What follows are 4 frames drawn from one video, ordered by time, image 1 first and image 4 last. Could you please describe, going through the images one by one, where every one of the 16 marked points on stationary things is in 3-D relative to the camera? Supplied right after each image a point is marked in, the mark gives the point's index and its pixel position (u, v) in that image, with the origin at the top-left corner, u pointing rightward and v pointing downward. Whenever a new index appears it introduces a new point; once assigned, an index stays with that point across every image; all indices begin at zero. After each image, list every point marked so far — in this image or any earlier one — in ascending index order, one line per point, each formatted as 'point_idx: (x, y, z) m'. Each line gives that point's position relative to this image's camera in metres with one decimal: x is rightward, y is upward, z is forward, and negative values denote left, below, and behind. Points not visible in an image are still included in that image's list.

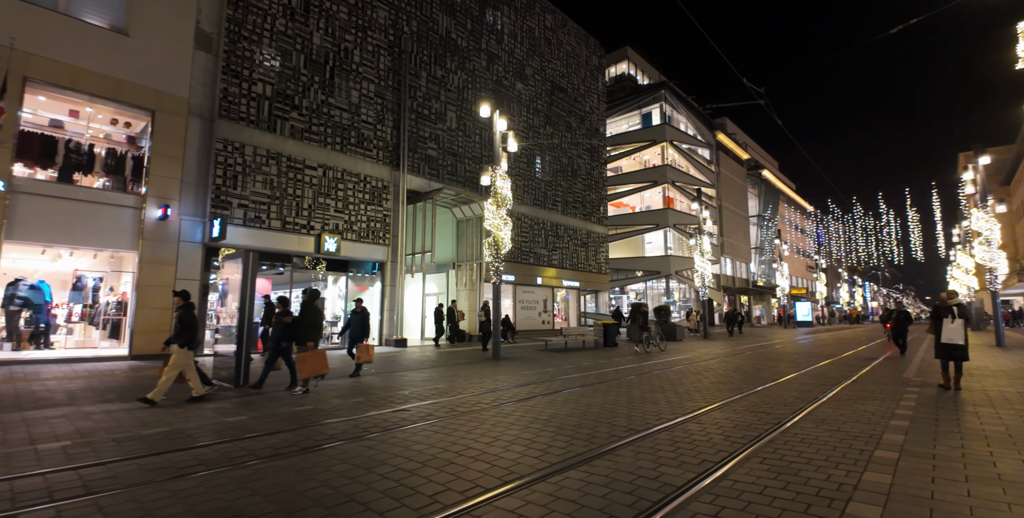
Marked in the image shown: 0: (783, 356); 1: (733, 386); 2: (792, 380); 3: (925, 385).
0: (+11.5, -4.0, +19.3) m
1: (+5.0, -2.9, +10.3) m
2: (+6.9, -2.9, +11.0) m
3: (+8.8, -2.7, +9.7) m
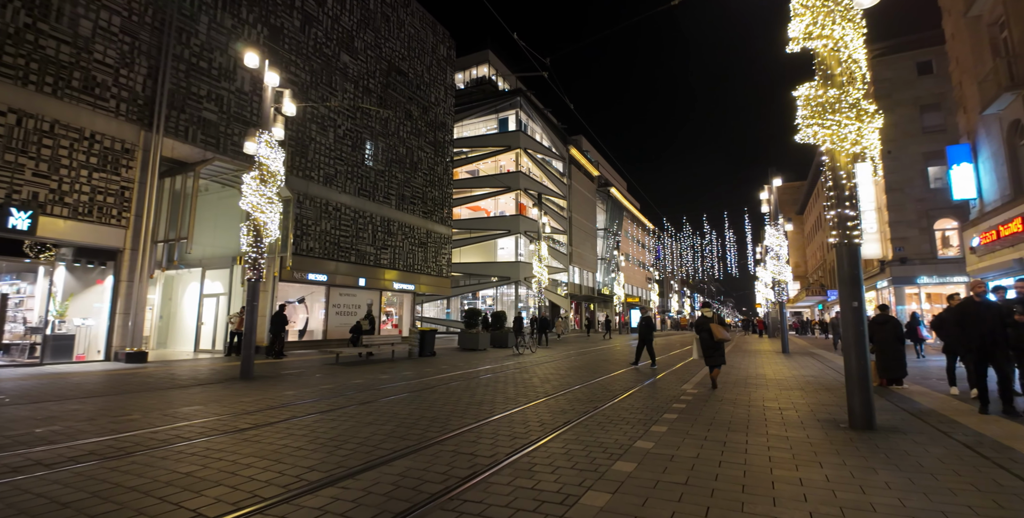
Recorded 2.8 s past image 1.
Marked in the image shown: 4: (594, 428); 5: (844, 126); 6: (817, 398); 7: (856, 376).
0: (+3.7, -4.3, +18.6) m
1: (-0.3, -2.7, +8.2) m
2: (+1.4, -2.8, +9.5) m
3: (+3.5, -2.6, +8.7) m
4: (+1.1, -2.4, +6.3) m
5: (+4.6, +1.8, +6.3) m
6: (+5.5, -2.5, +8.2) m
7: (+4.4, -1.5, +5.8) m
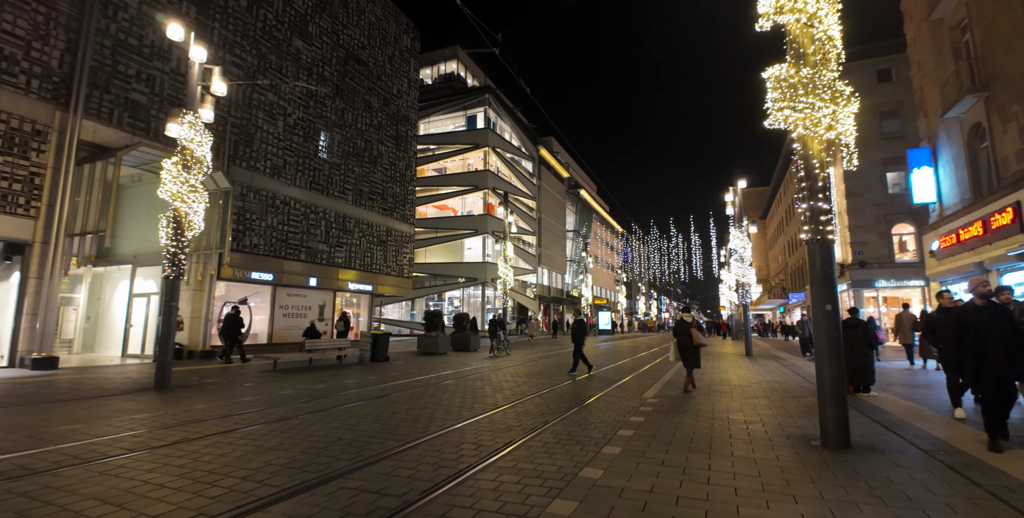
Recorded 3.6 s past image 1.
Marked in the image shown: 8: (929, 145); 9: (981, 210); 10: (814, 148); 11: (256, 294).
0: (+2.1, -4.3, +17.9) m
1: (-1.2, -2.6, +7.3) m
2: (+0.3, -2.8, +8.6) m
3: (+2.6, -2.6, +8.0) m
4: (+0.2, -2.3, +5.4) m
5: (+3.8, +1.9, +5.7) m
6: (+4.5, -2.5, +7.6) m
7: (+3.6, -1.5, +5.2) m
8: (+14.9, +4.1, +16.2) m
9: (+13.6, +1.4, +13.1) m
10: (+3.8, +1.4, +5.7) m
11: (-10.8, -1.5, +19.2) m
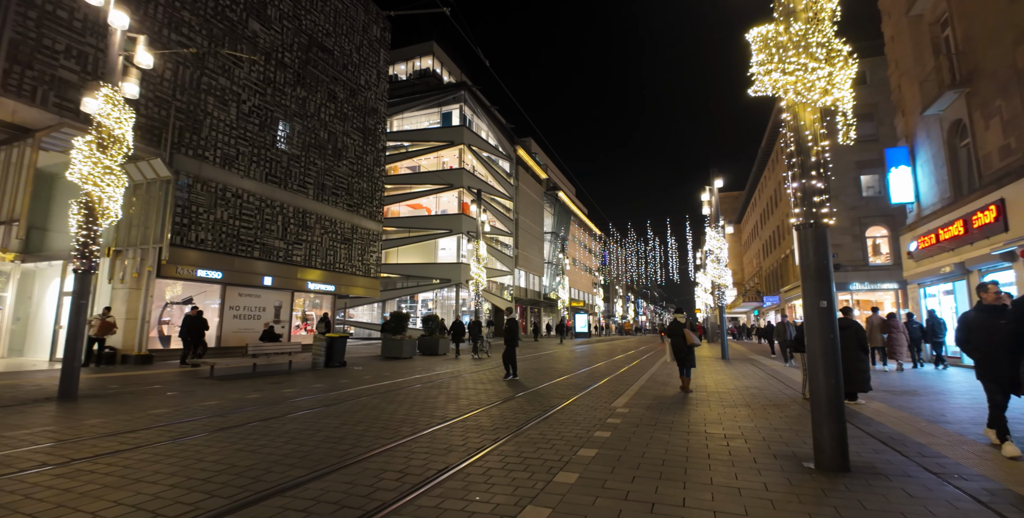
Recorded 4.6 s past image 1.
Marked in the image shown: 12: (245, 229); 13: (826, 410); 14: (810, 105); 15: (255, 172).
0: (+0.9, -4.2, +17.0) m
1: (-2.0, -2.5, +6.2) m
2: (-0.4, -2.7, +7.6) m
3: (+1.8, -2.5, +7.1) m
4: (-0.4, -2.2, +4.5) m
5: (+3.2, +2.0, +4.9) m
6: (+3.8, -2.4, +6.8) m
7: (+3.0, -1.4, +4.3) m
8: (+13.9, +4.1, +15.9) m
9: (+12.6, +1.4, +12.7) m
10: (+3.2, +1.5, +4.9) m
11: (-12.0, -1.3, +17.7) m
12: (-11.1, +1.2, +18.8) m
13: (+3.0, -1.5, +4.3) m
14: (+3.2, +1.7, +5.0) m
15: (-11.0, +3.7, +19.4) m
